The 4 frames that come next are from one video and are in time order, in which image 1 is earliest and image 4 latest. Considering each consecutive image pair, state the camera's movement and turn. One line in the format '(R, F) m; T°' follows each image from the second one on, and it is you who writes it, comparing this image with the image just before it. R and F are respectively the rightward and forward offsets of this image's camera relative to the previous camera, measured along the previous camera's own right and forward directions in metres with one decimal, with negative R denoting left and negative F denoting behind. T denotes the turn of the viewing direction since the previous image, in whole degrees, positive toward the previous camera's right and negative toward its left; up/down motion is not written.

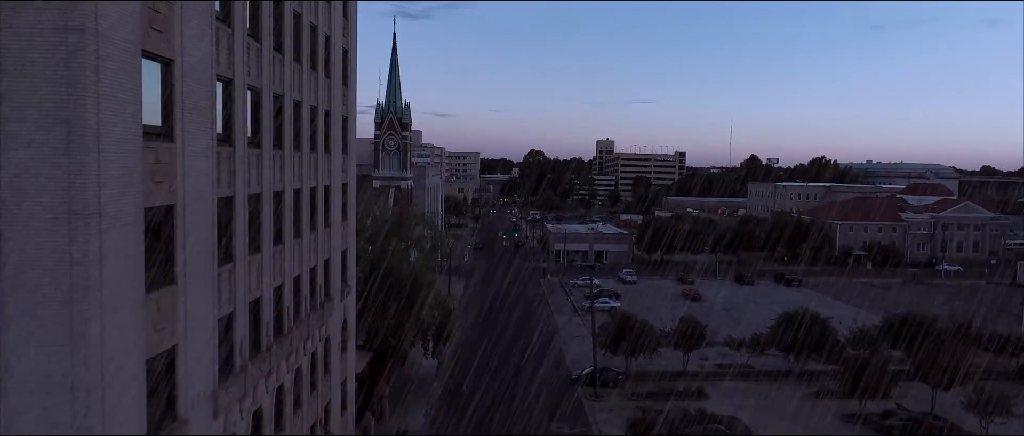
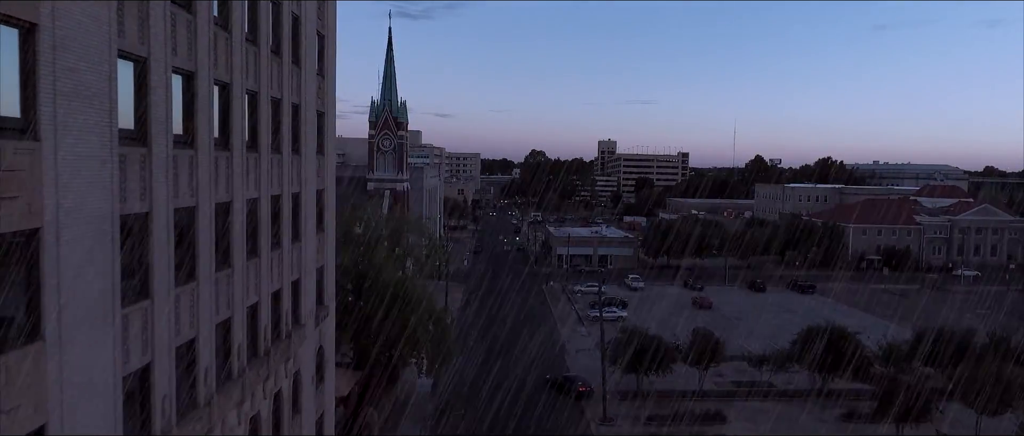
(0.0, +2.0) m; 0°
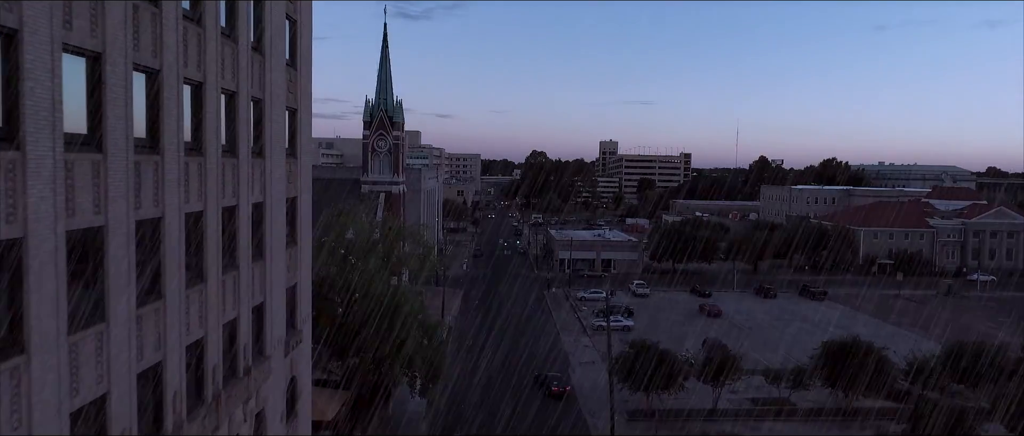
(0.0, +1.7) m; 0°
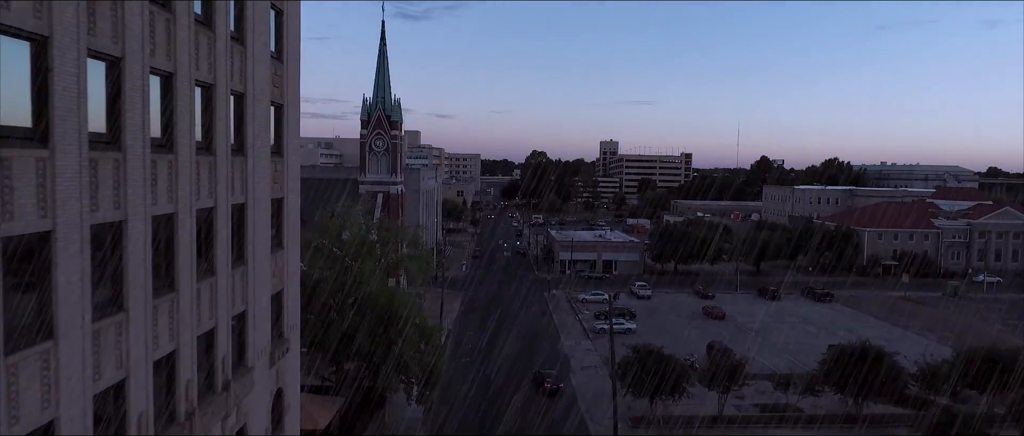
(0.0, +0.6) m; 0°
